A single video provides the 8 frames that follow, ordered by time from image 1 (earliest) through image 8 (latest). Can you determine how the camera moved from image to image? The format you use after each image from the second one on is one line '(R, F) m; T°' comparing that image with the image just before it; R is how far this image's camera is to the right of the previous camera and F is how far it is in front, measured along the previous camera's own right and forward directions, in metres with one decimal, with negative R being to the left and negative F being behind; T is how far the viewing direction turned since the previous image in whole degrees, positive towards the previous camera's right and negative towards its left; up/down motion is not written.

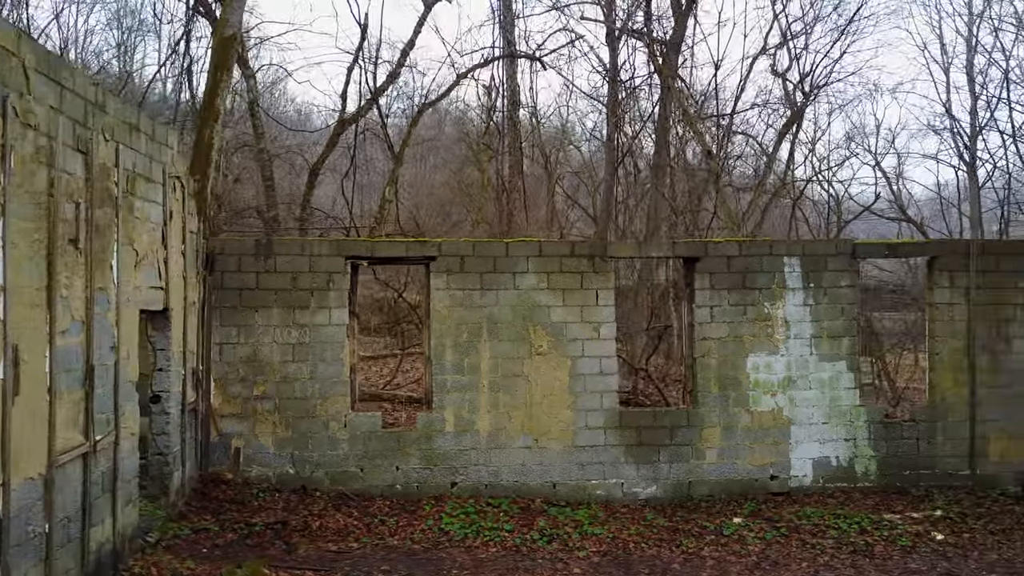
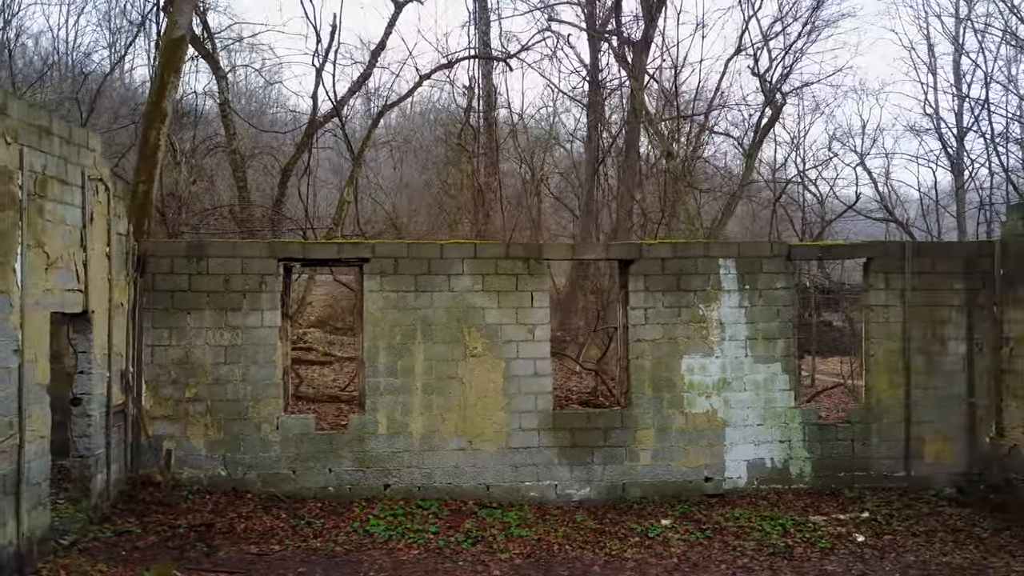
(+0.3, 0.0) m; 0°
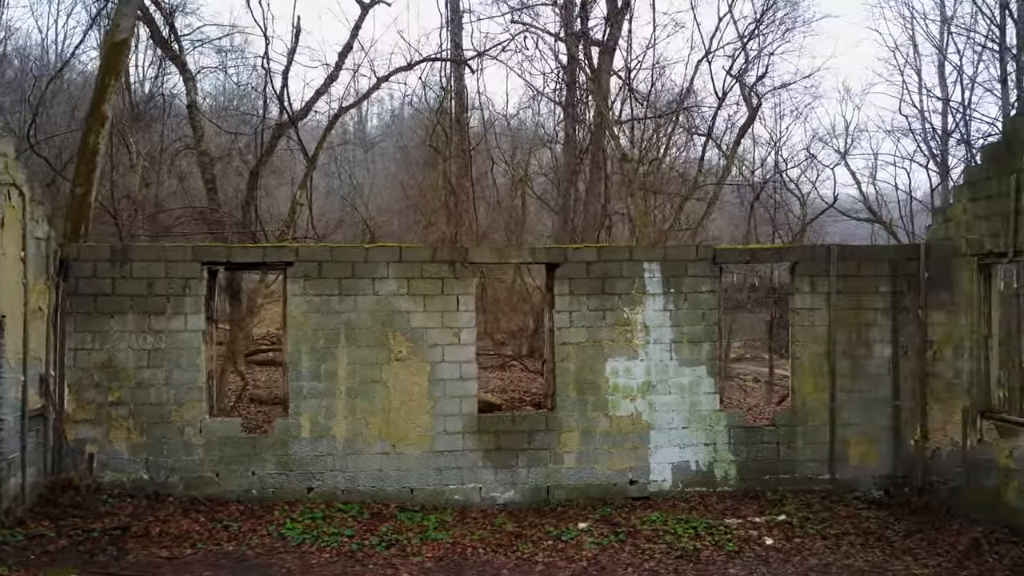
(+0.4, 0.0) m; 0°
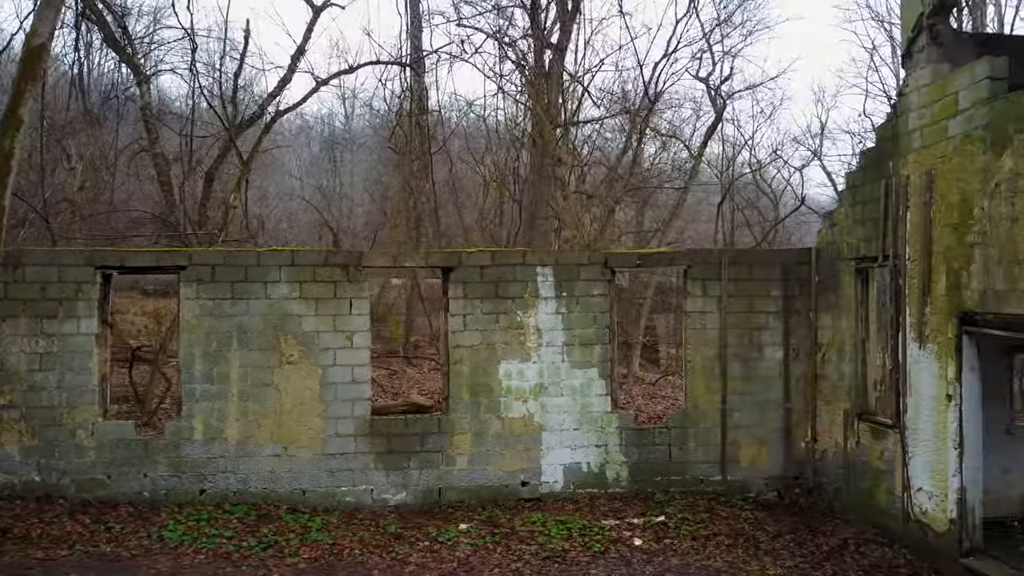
(+0.5, -0.1) m; 0°
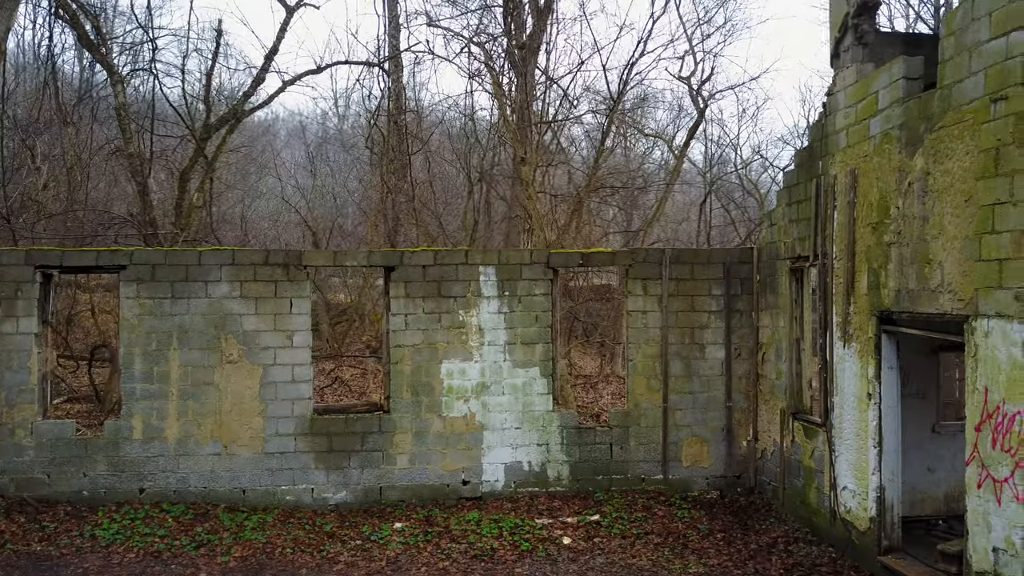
(+0.3, 0.0) m; 0°
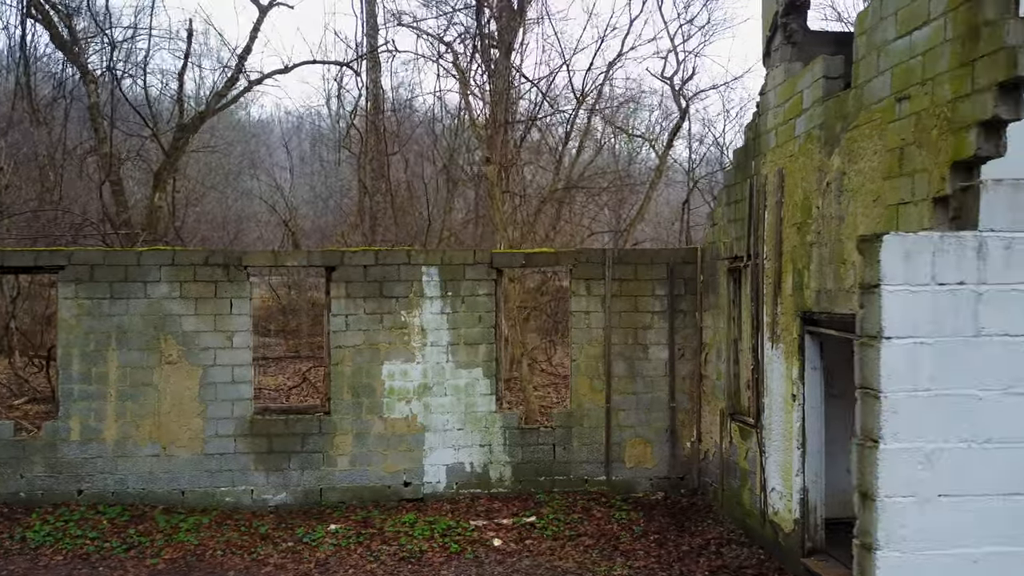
(+0.3, 0.0) m; 0°
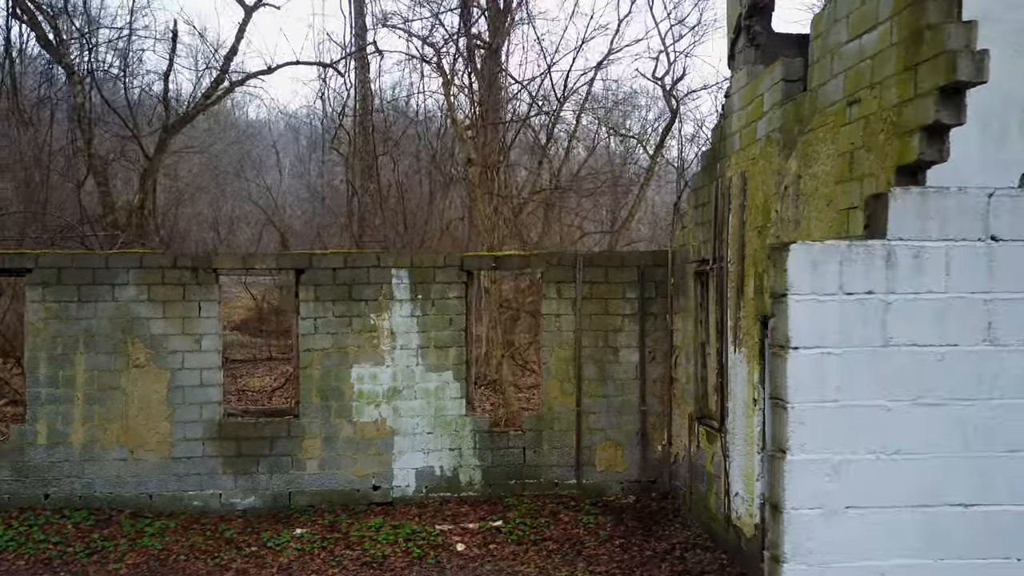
(+0.1, 0.0) m; 0°
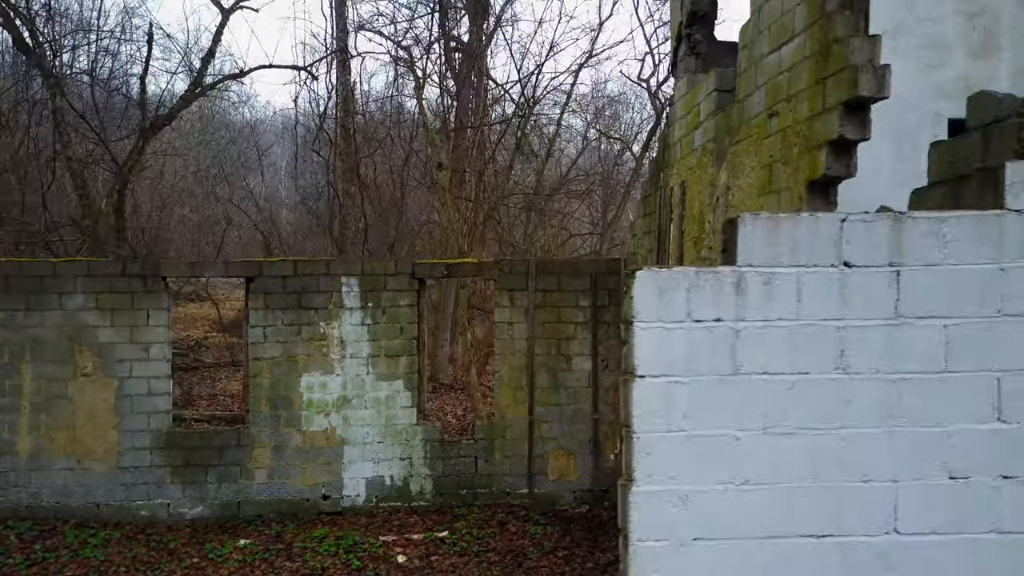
(+0.2, 0.0) m; 0°
